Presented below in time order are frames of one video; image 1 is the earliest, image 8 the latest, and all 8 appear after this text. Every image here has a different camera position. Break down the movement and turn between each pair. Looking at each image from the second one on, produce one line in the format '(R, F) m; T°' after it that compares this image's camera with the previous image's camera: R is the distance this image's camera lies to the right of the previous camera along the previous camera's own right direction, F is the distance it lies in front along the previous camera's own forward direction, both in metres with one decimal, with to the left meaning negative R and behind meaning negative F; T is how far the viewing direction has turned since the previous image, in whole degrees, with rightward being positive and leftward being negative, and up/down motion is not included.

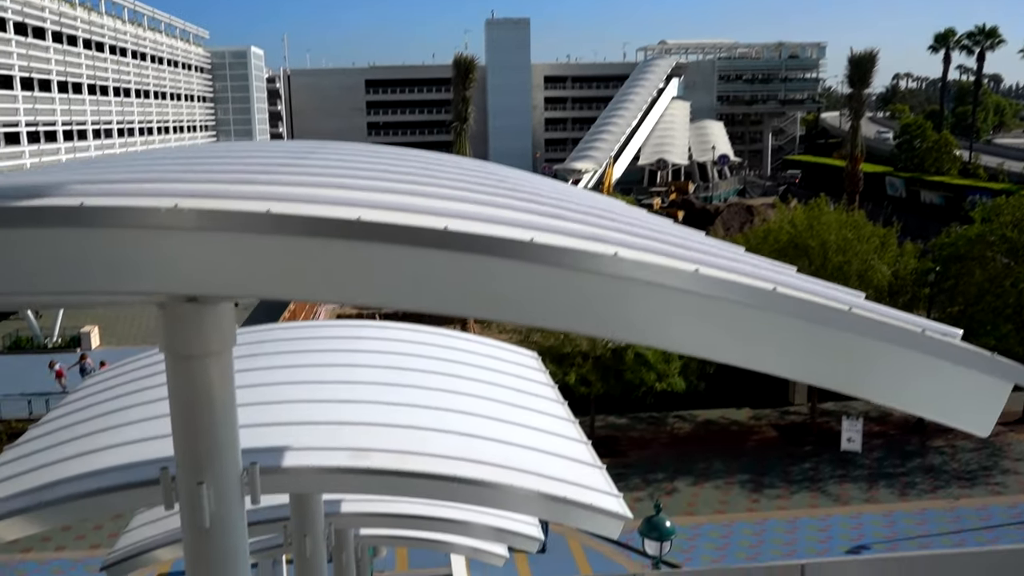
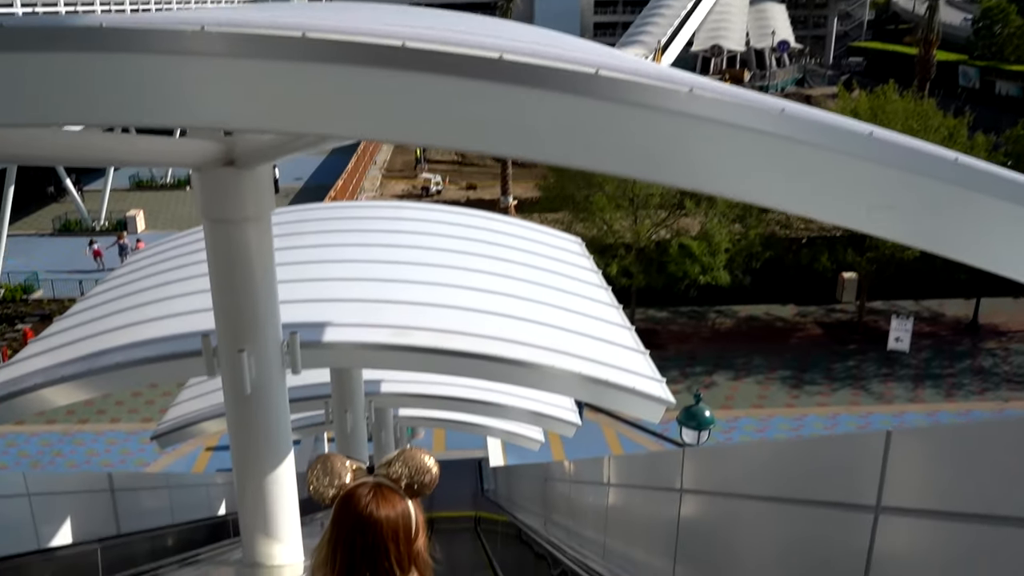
(0.0, +0.4) m; -3°
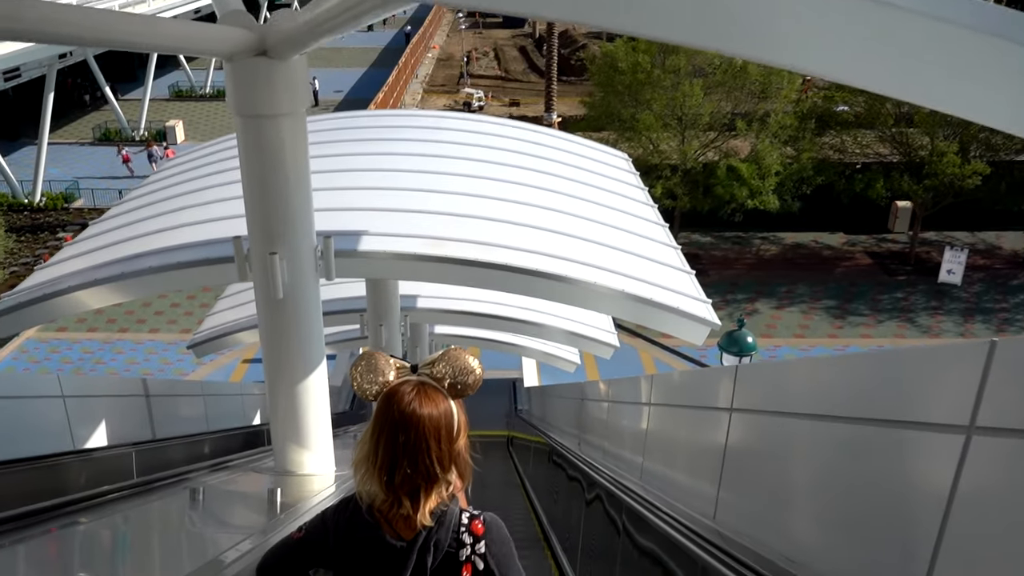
(0.0, +0.3) m; -3°
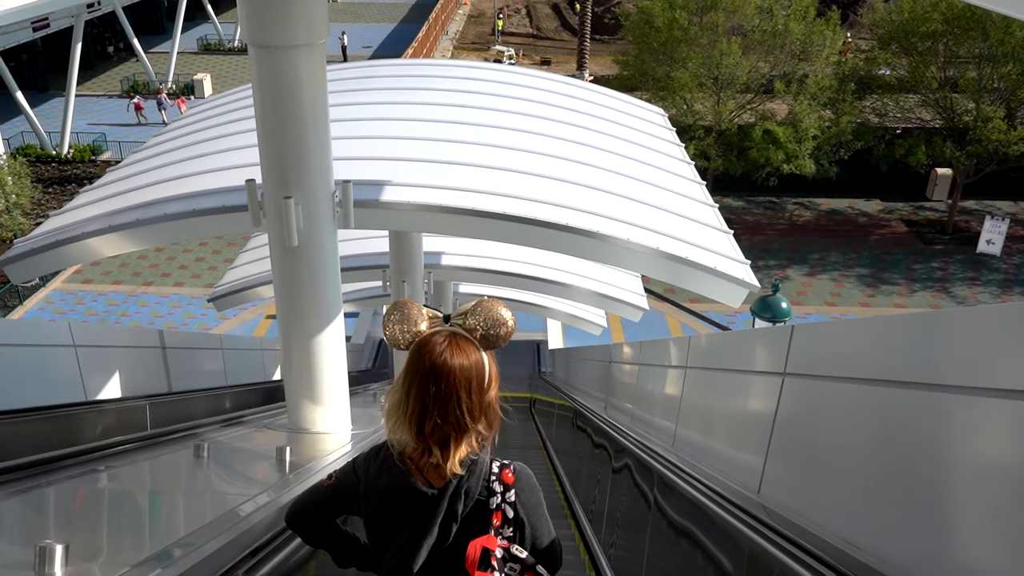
(0.0, +0.3) m; -2°
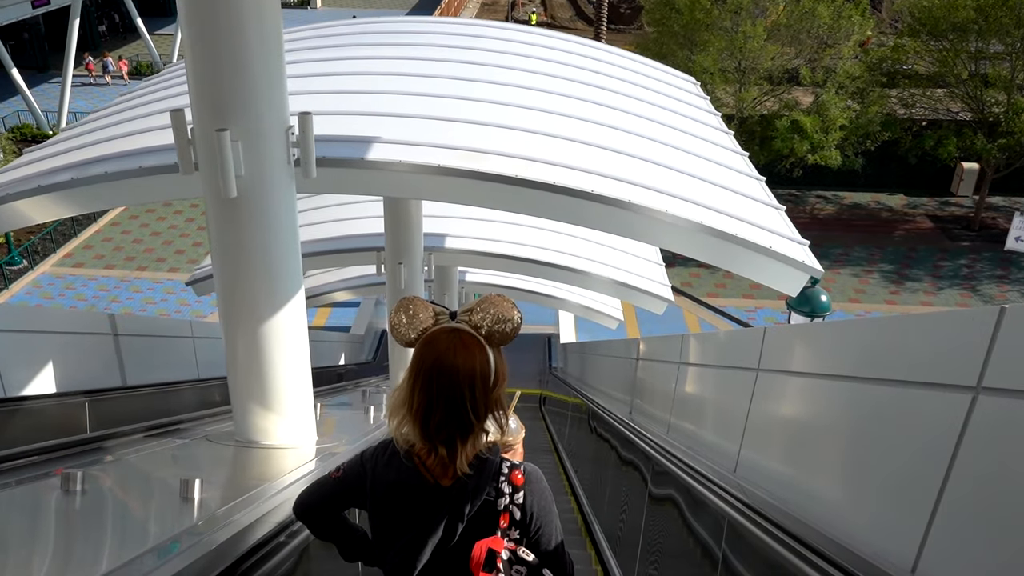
(0.0, +1.2) m; -1°
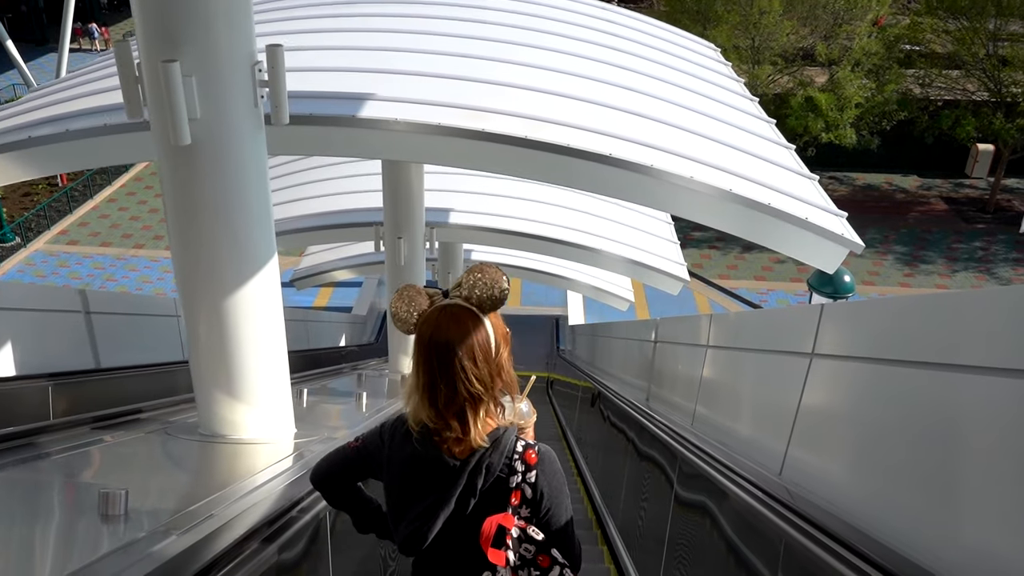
(0.0, +0.5) m; 0°
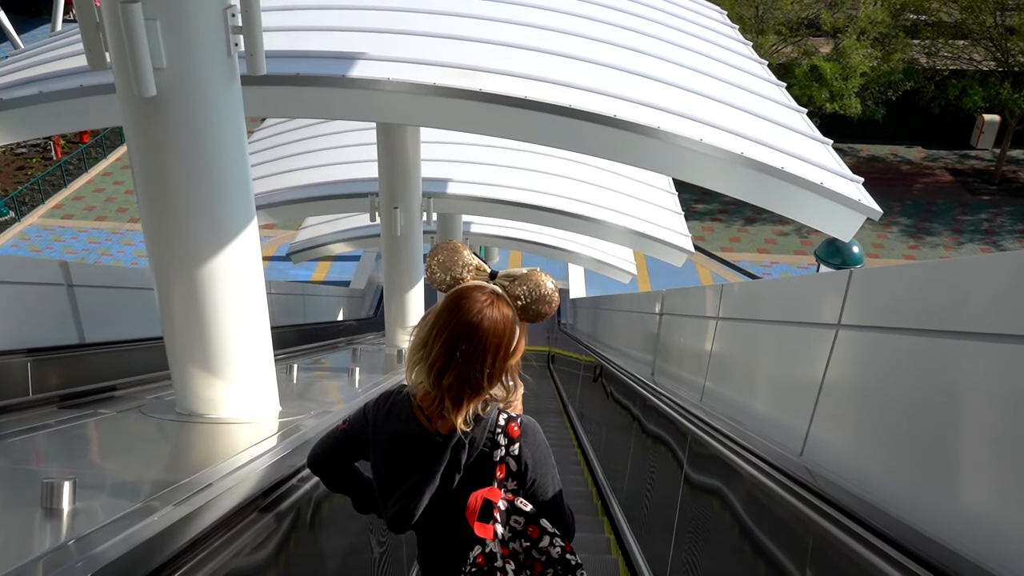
(0.0, +0.2) m; 0°
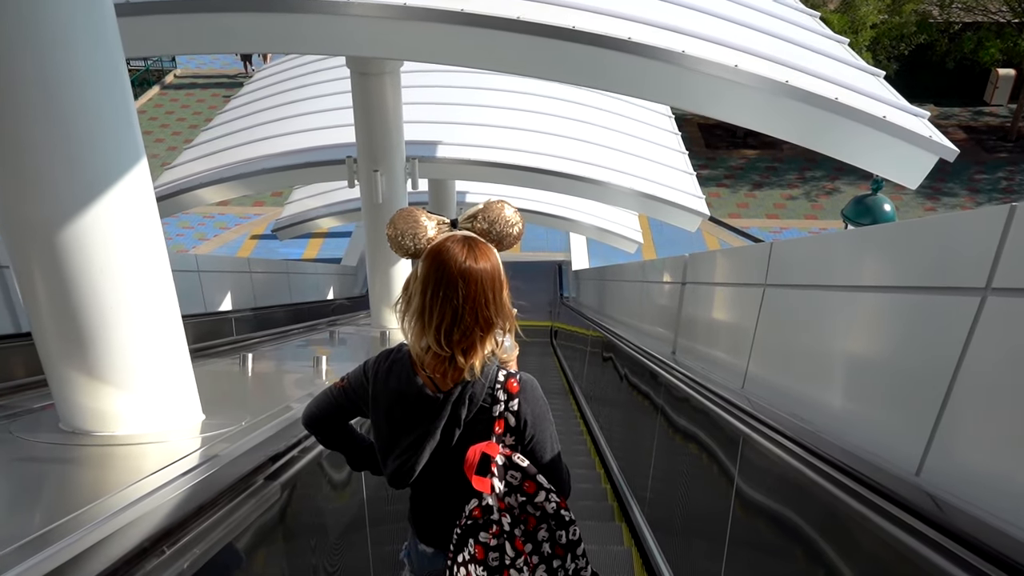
(0.0, +0.8) m; 0°
